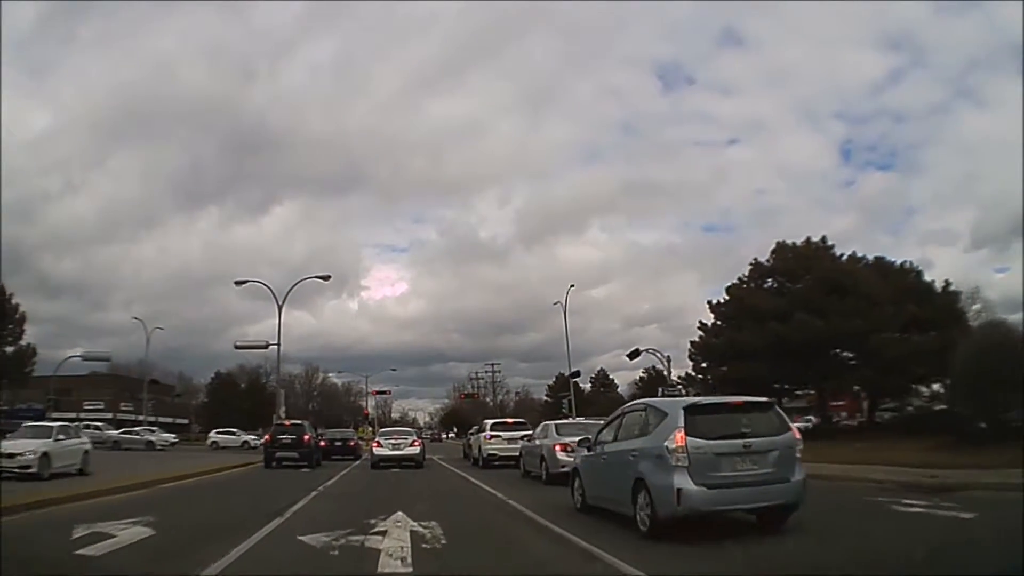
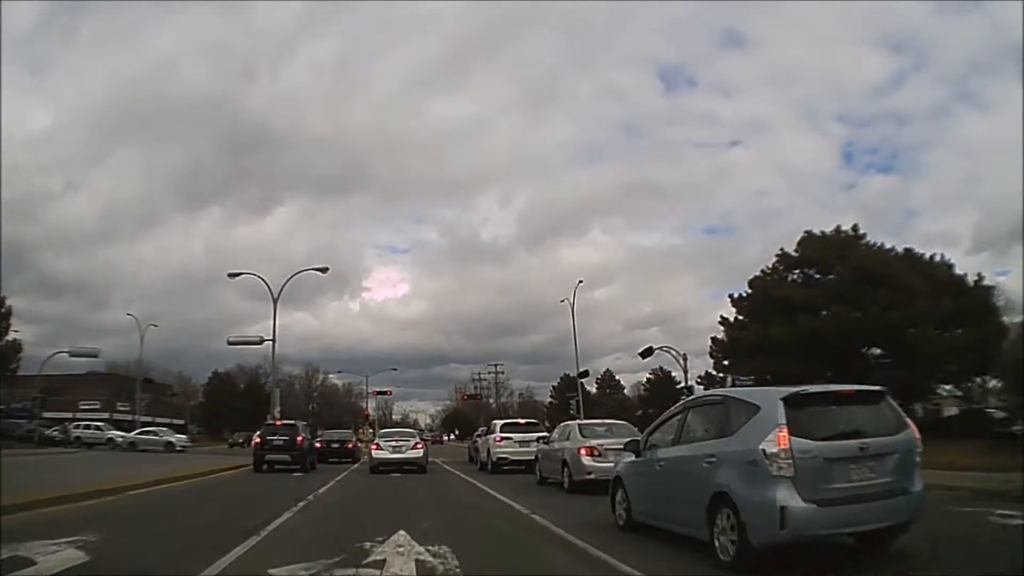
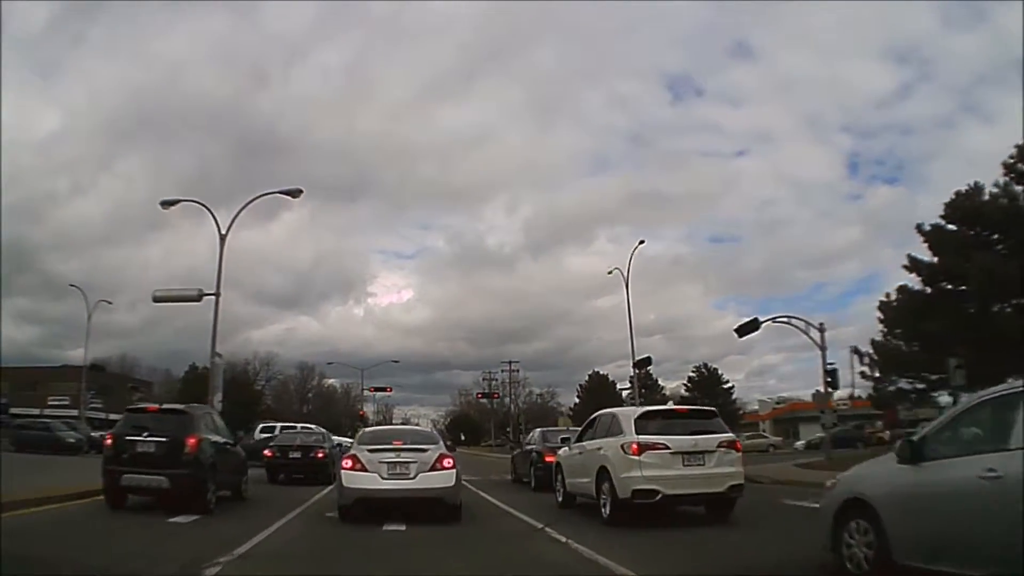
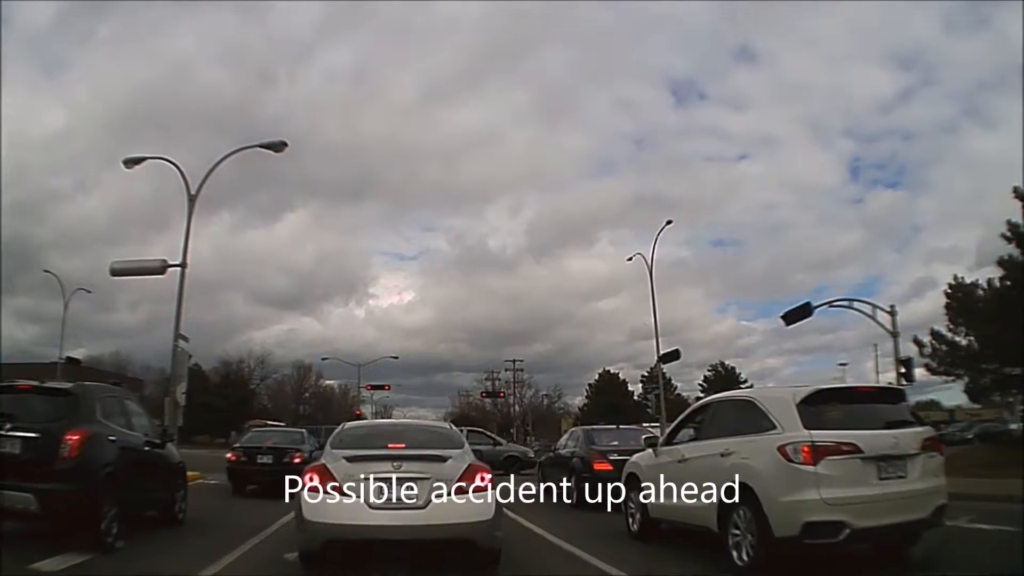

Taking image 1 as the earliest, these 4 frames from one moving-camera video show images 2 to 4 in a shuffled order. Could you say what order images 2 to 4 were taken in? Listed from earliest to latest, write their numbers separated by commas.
2, 3, 4
